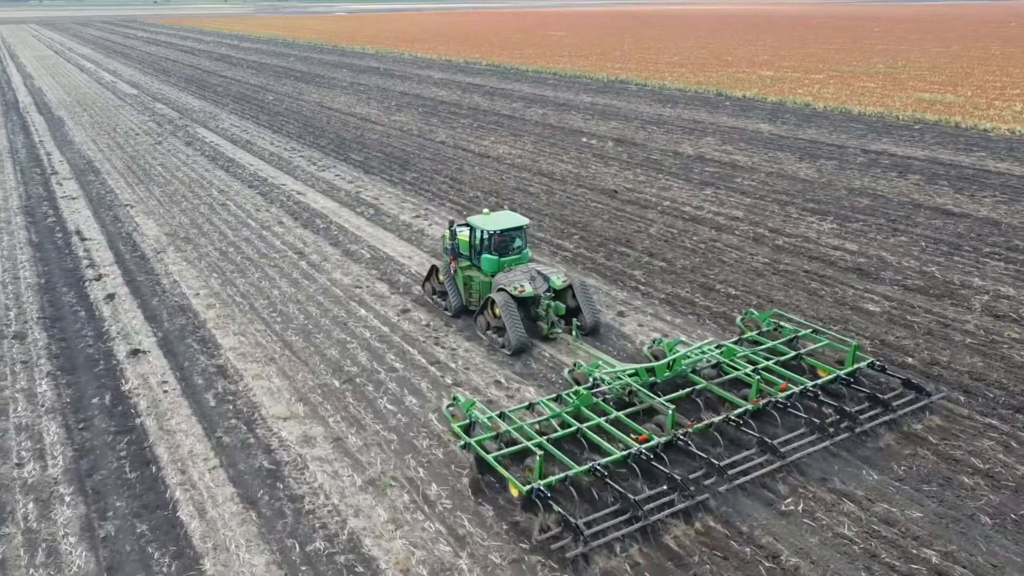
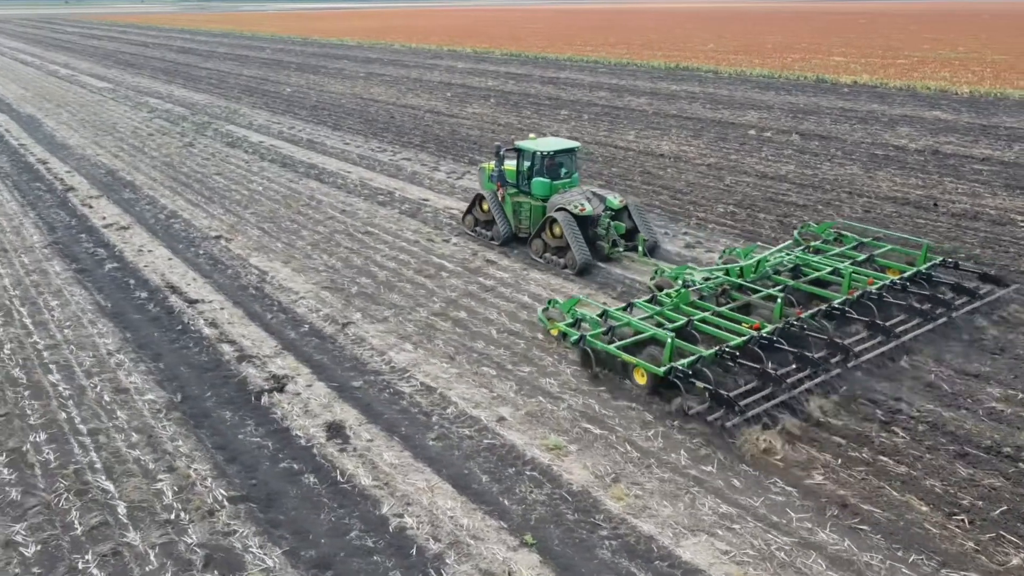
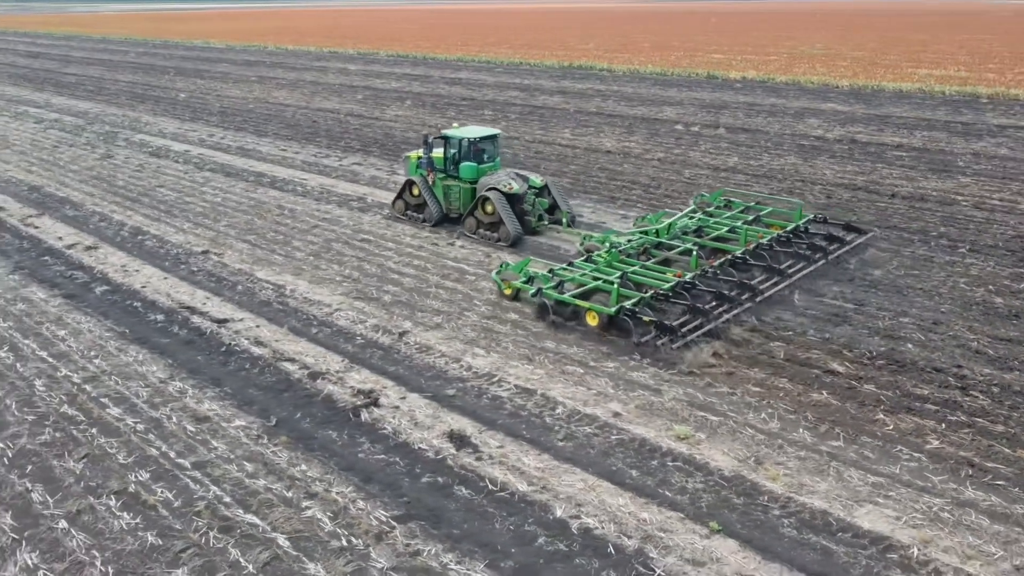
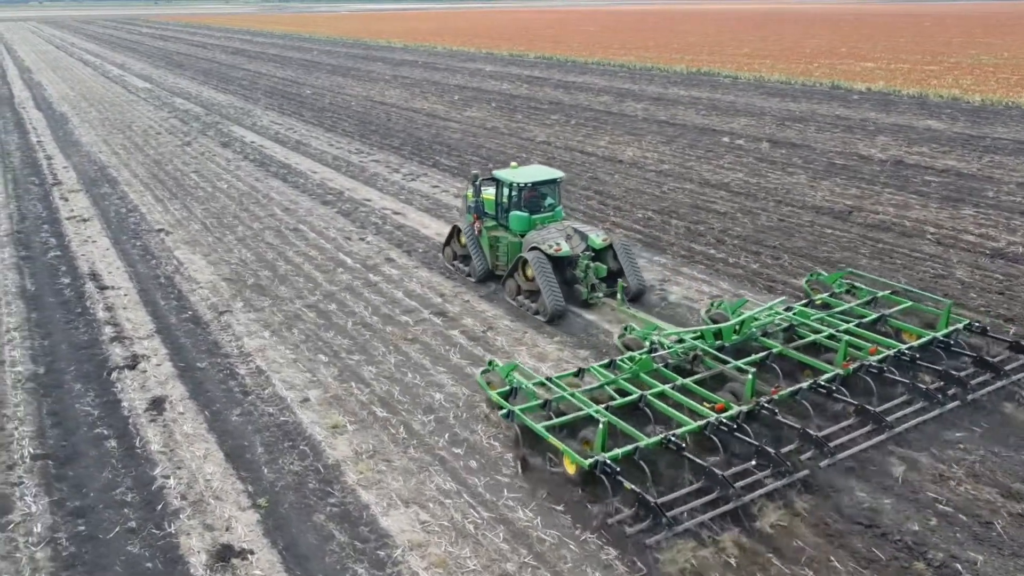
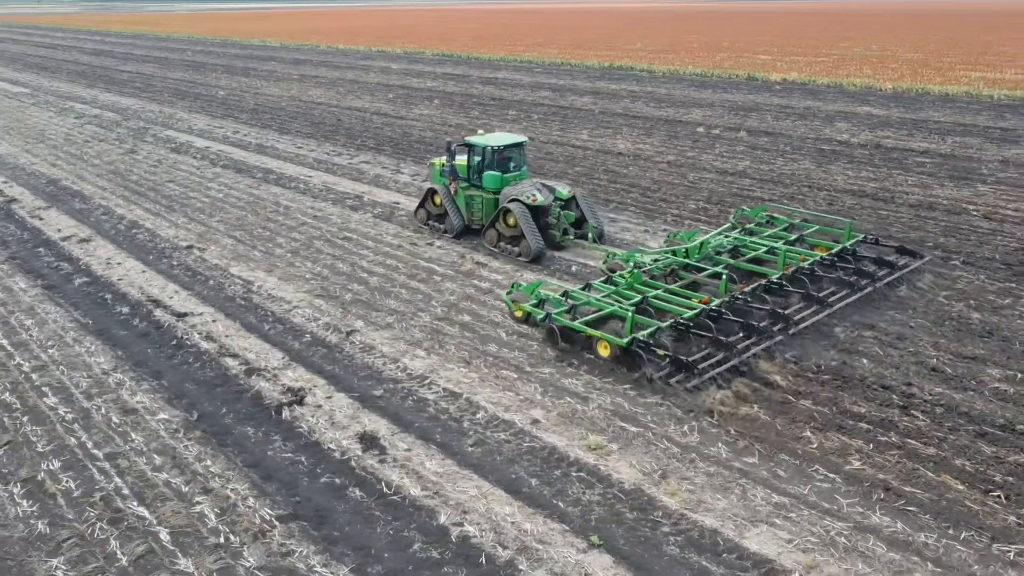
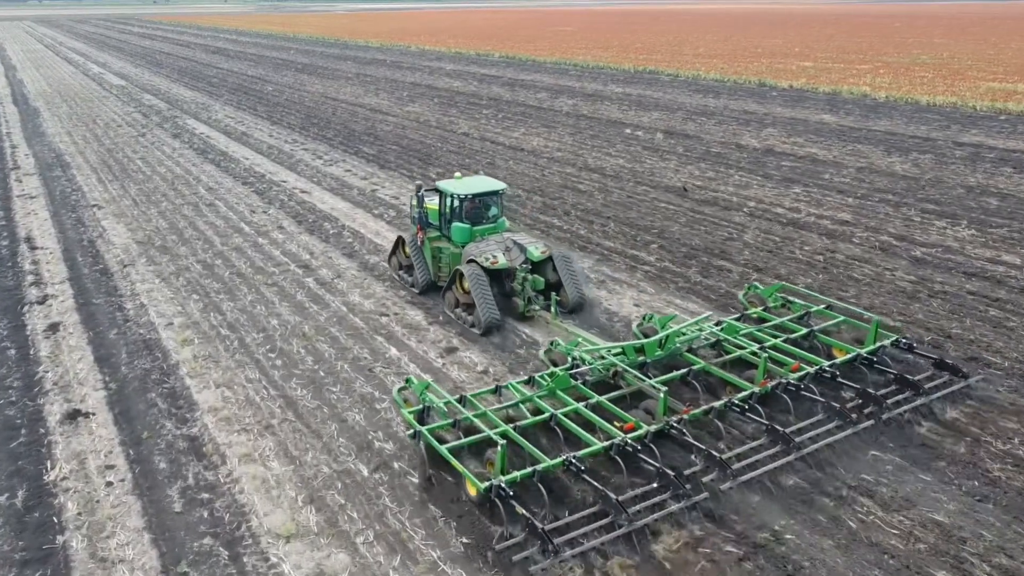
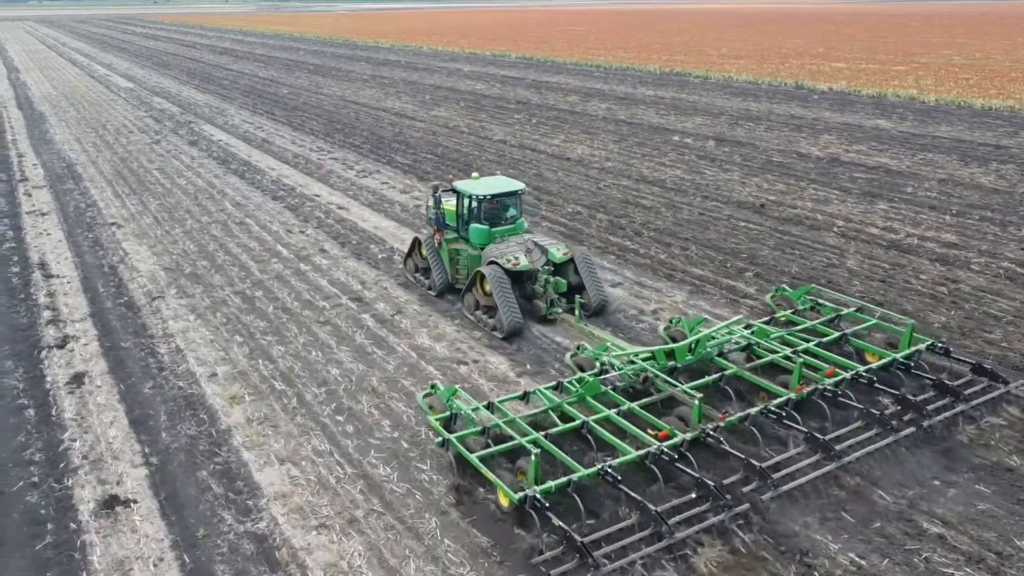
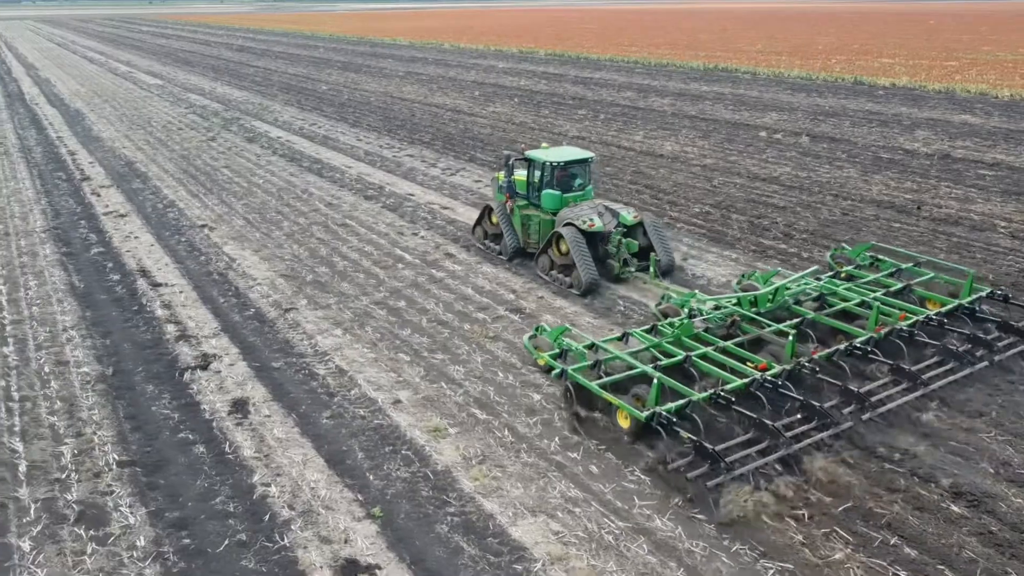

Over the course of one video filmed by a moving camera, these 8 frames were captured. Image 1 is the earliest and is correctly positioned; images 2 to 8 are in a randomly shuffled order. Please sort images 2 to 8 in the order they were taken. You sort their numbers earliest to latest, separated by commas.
6, 7, 4, 8, 2, 5, 3
